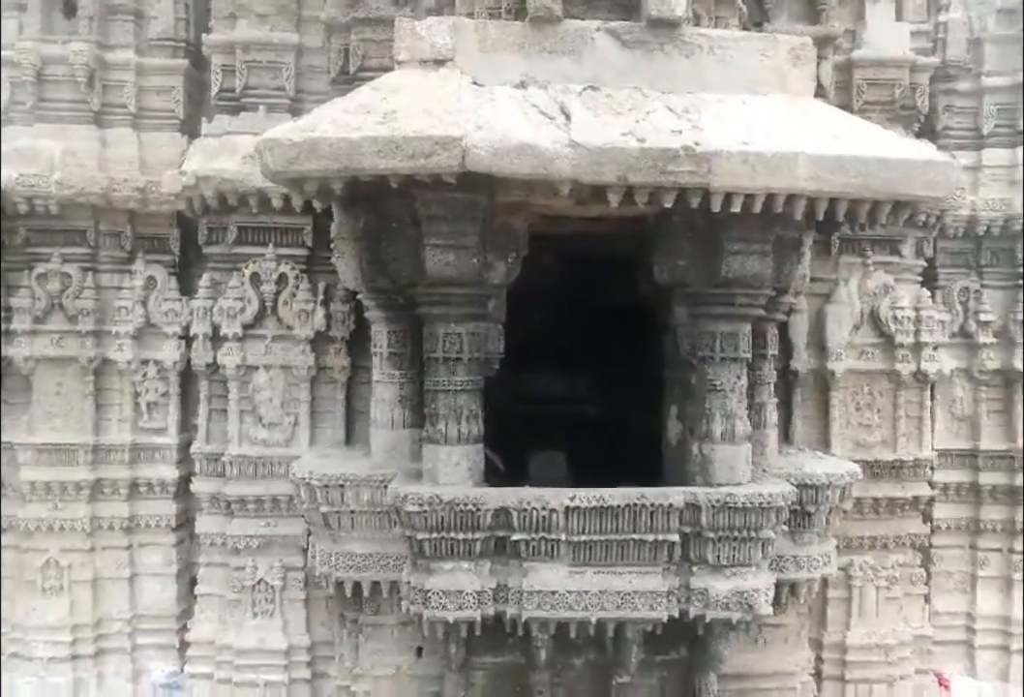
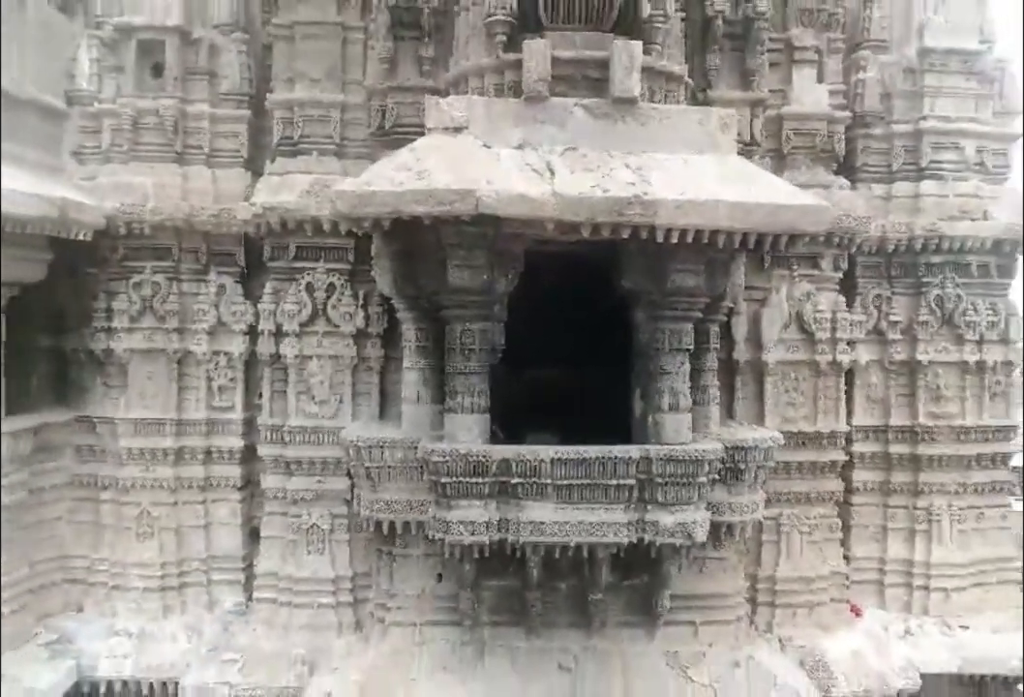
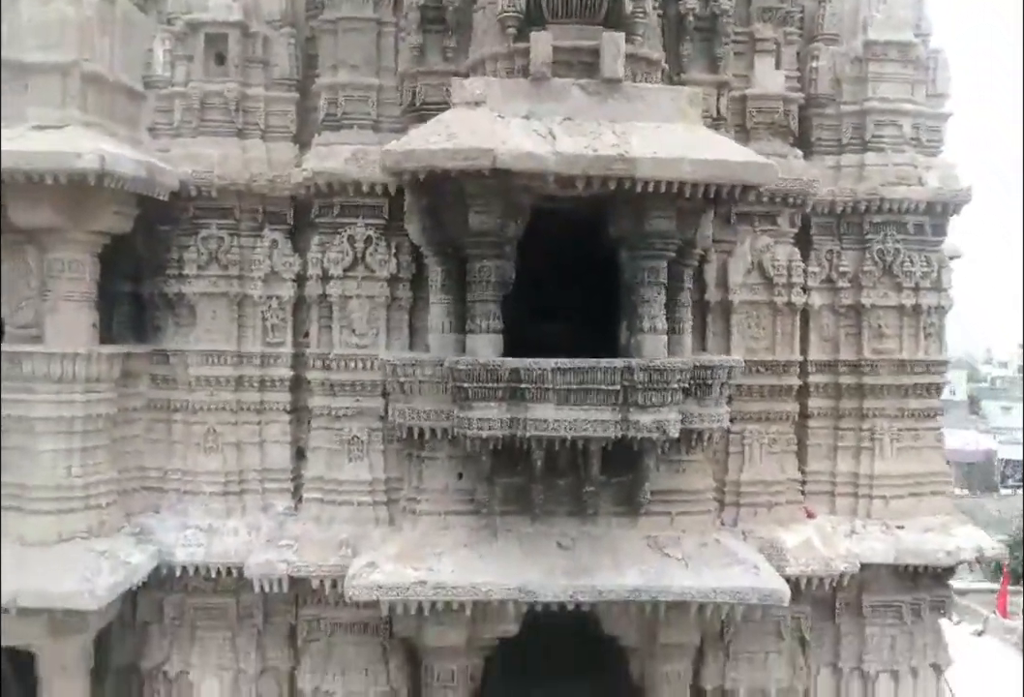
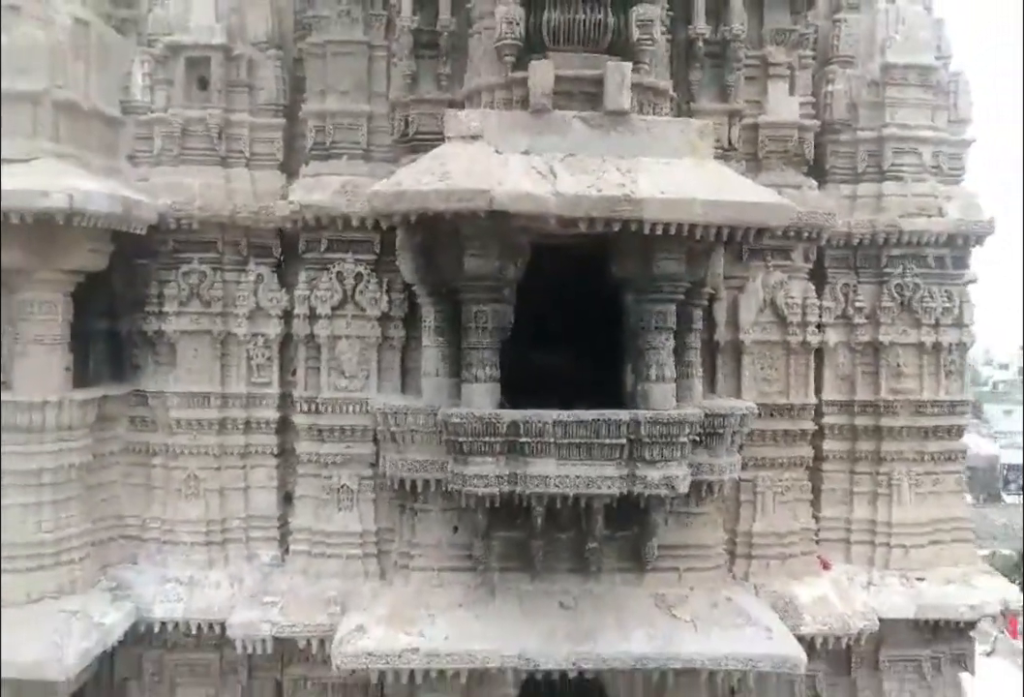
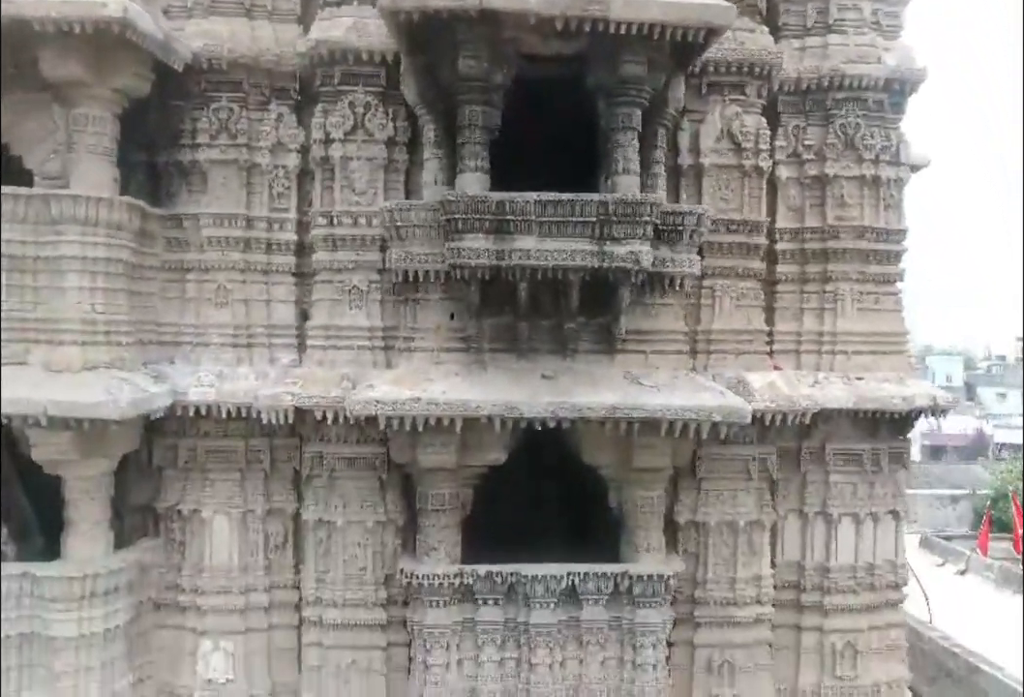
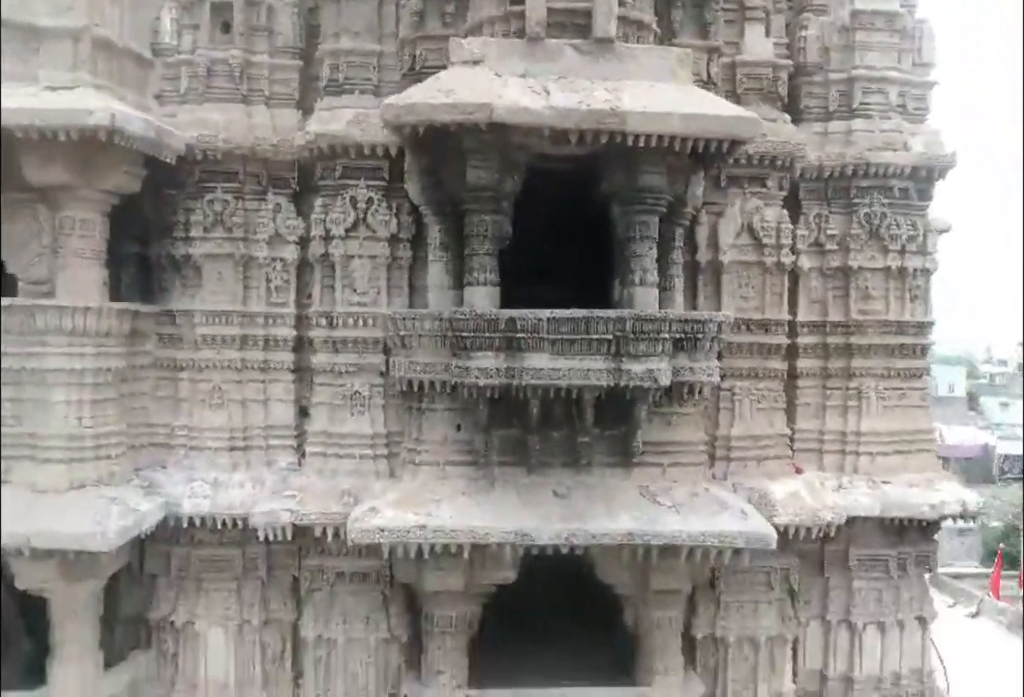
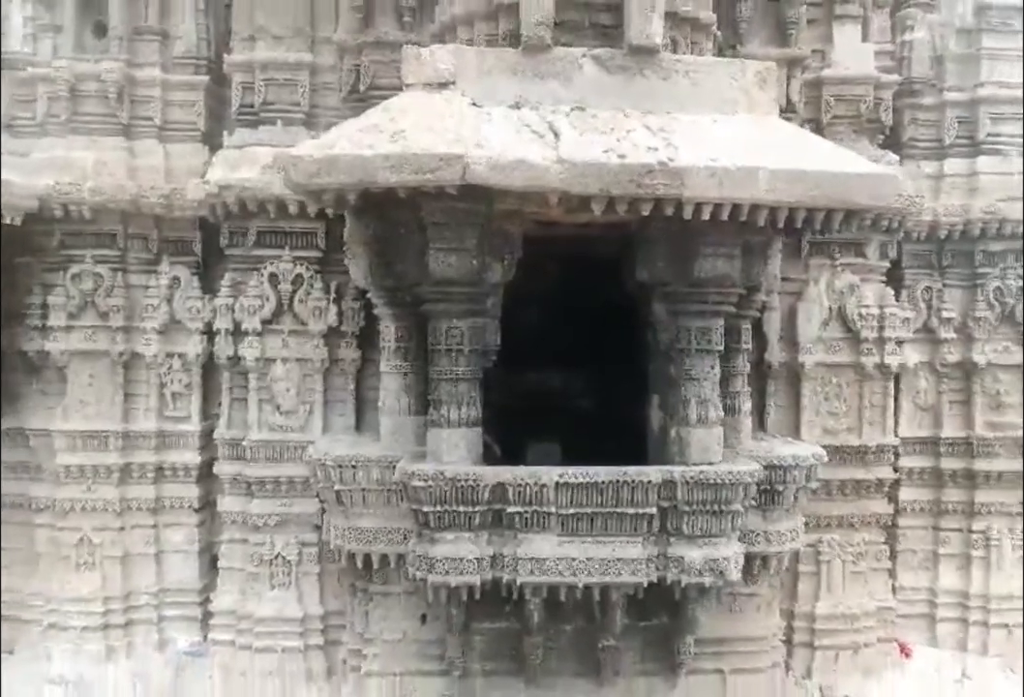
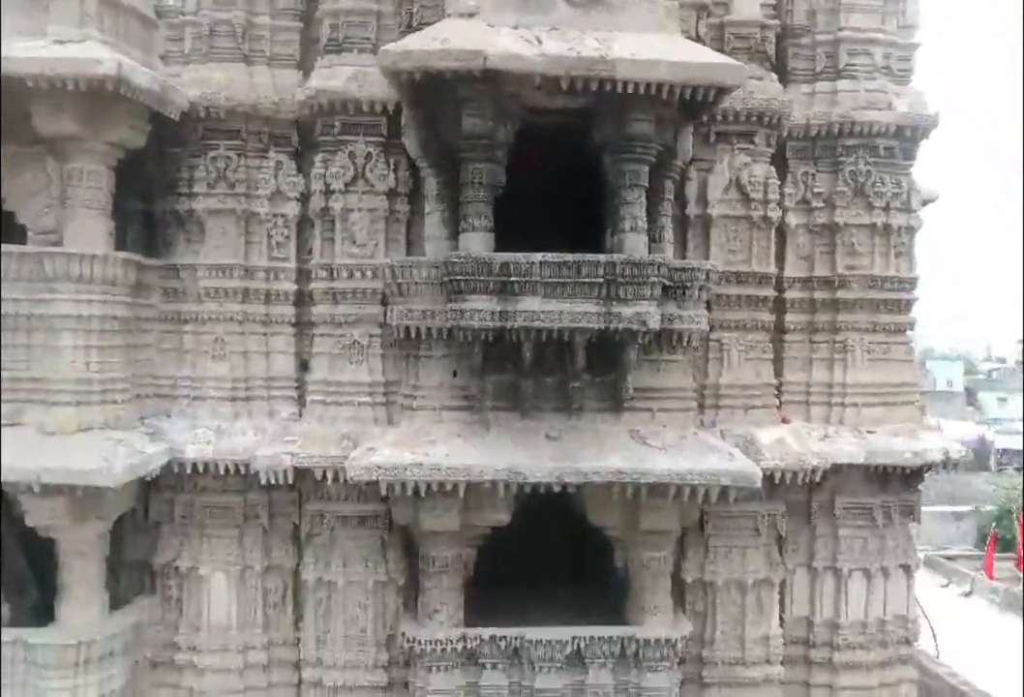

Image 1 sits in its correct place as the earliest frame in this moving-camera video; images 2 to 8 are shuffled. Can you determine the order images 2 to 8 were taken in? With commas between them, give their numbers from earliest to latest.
7, 2, 4, 3, 6, 8, 5
